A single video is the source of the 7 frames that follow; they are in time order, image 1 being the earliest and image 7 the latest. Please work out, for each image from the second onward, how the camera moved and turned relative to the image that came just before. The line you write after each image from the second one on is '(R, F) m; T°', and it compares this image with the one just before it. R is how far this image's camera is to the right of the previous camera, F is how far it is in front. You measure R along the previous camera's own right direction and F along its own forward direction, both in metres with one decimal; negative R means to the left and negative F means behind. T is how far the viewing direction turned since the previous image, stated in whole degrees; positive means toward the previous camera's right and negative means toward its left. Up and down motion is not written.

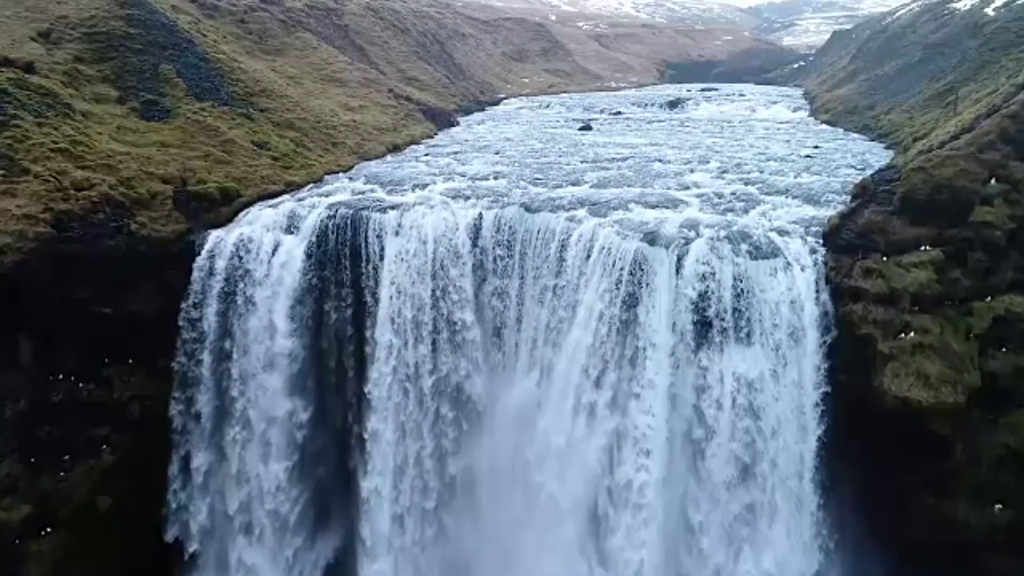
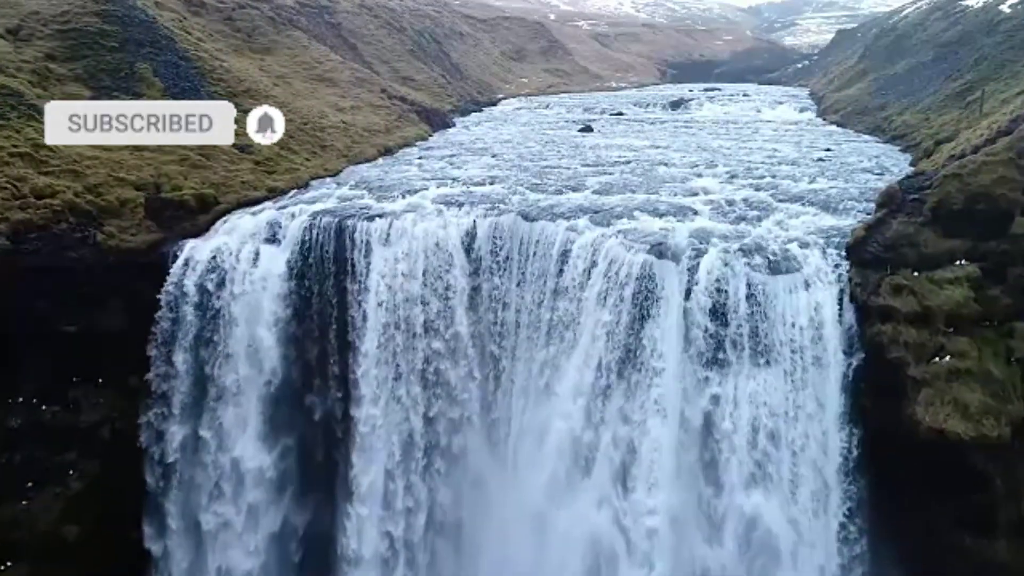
(+0.1, +2.0) m; 0°
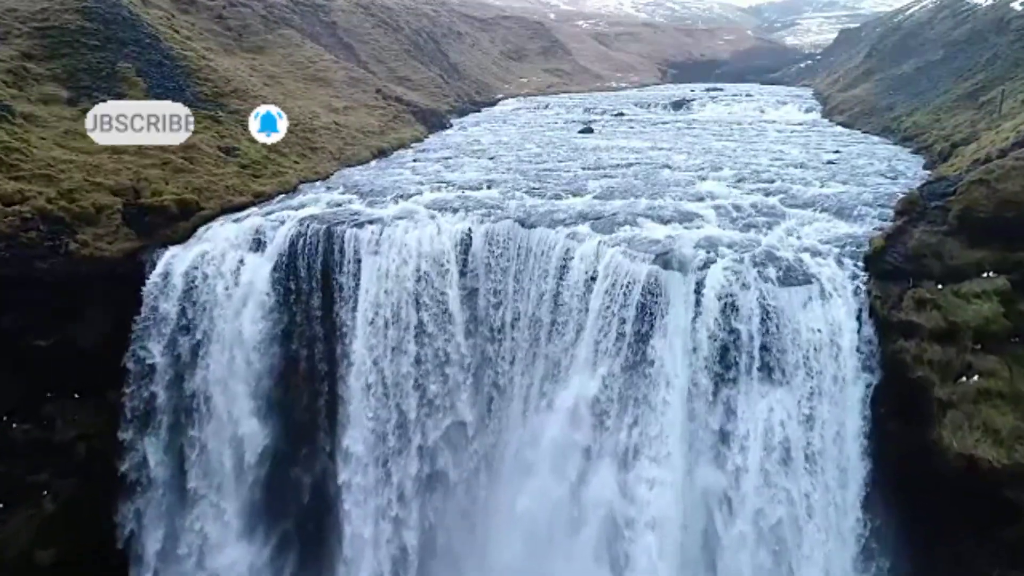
(+0.1, +1.4) m; 0°
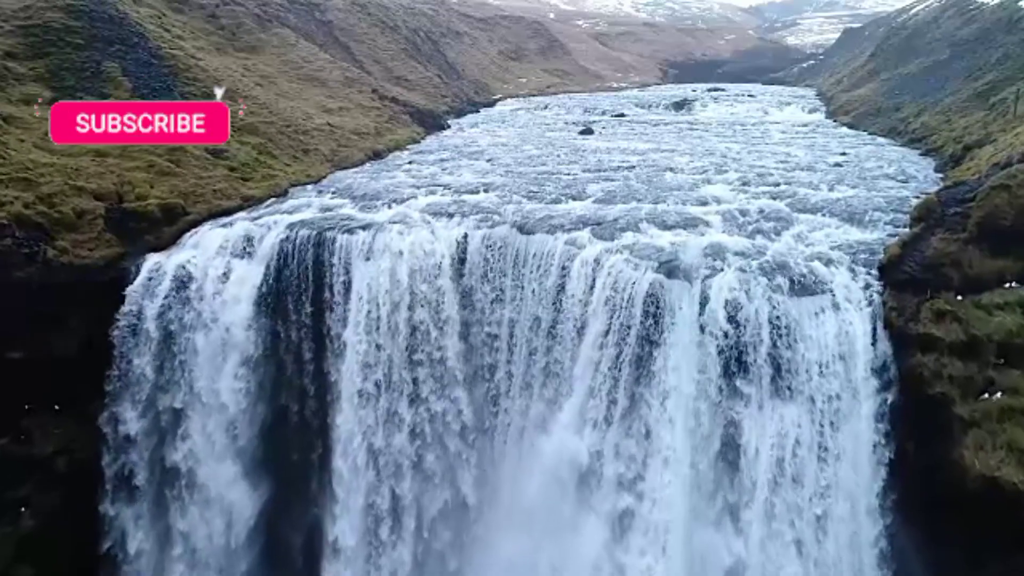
(+0.1, +1.0) m; 0°
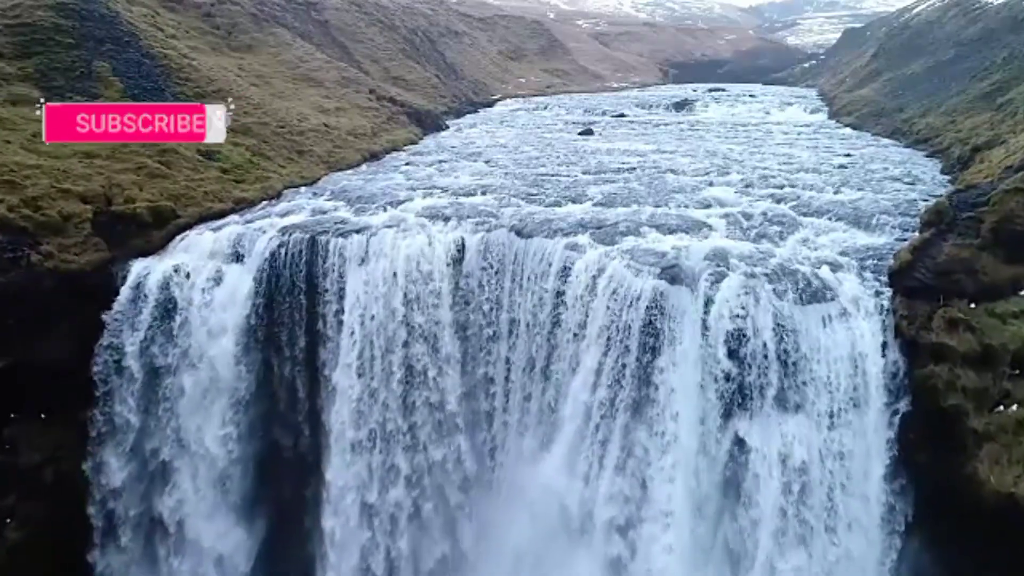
(0.0, +0.6) m; 0°
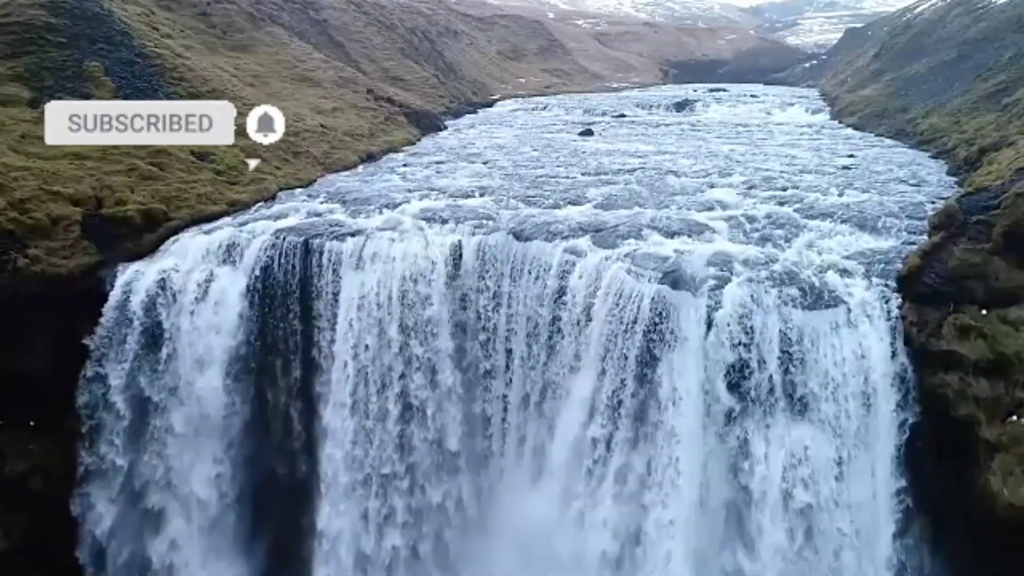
(0.0, +0.5) m; 0°
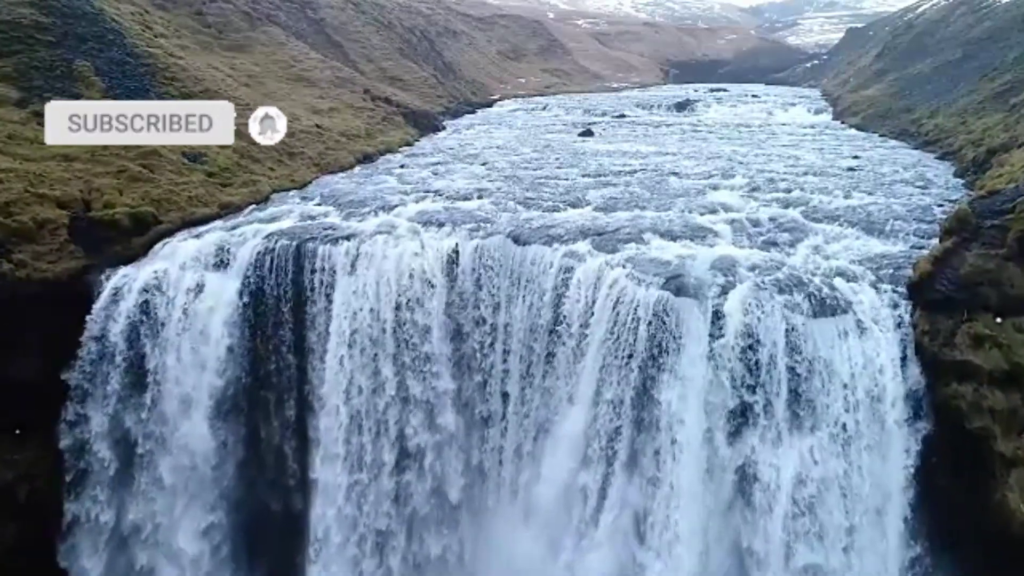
(0.0, +0.6) m; 0°
